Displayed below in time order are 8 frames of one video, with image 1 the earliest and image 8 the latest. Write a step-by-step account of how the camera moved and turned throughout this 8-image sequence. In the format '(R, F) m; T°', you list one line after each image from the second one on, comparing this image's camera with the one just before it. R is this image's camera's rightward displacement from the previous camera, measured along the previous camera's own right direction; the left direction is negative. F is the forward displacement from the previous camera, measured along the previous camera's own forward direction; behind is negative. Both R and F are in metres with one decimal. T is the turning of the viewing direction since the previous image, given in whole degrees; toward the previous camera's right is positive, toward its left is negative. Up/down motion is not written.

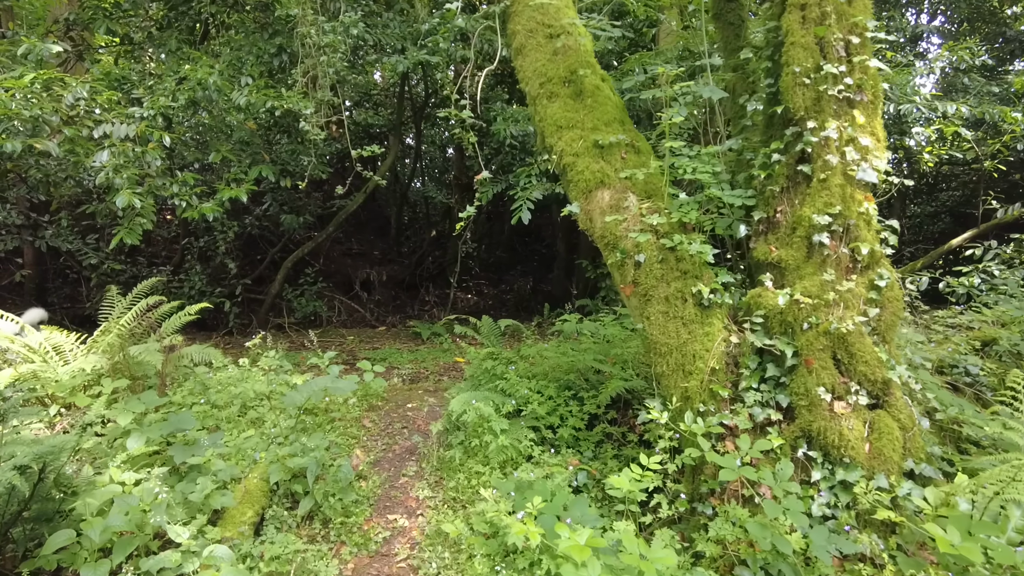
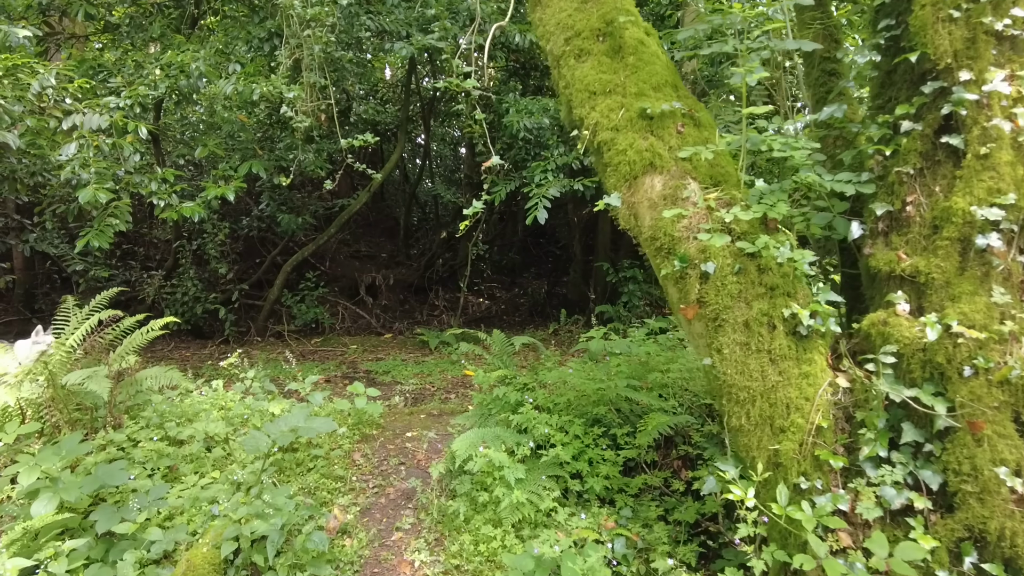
(0.0, +0.6) m; -1°
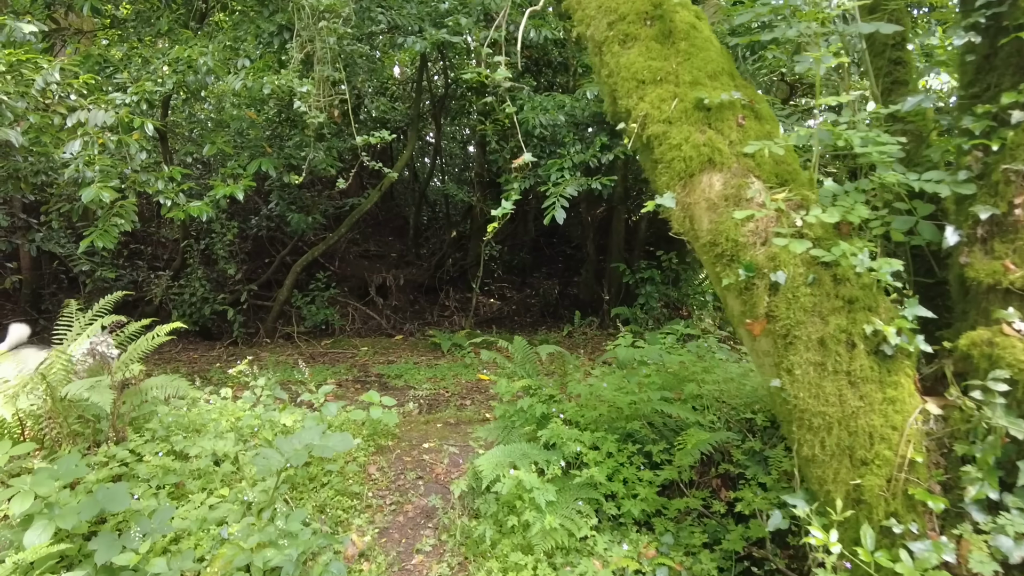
(-0.1, +0.2) m; -1°
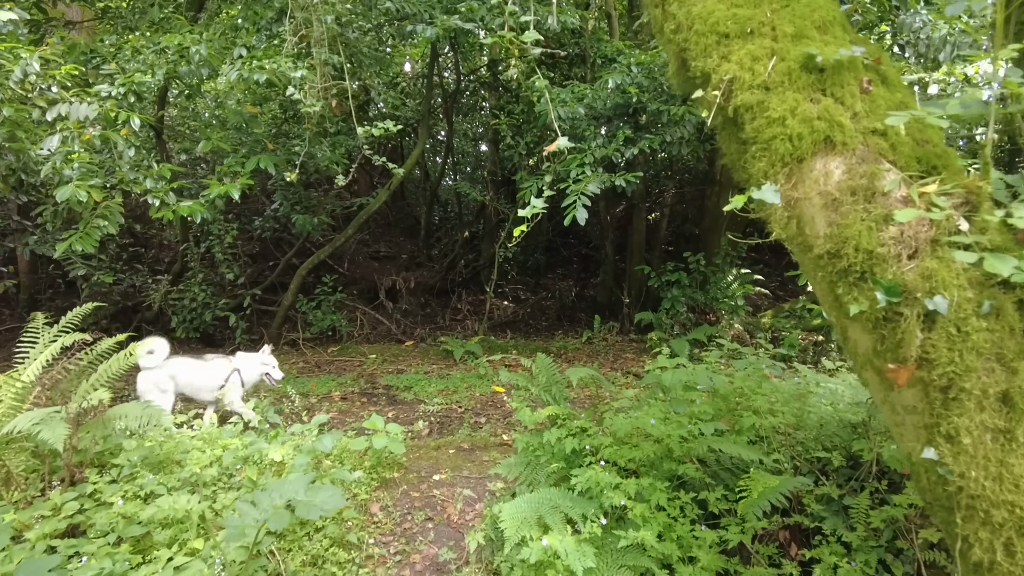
(0.0, +0.4) m; -1°
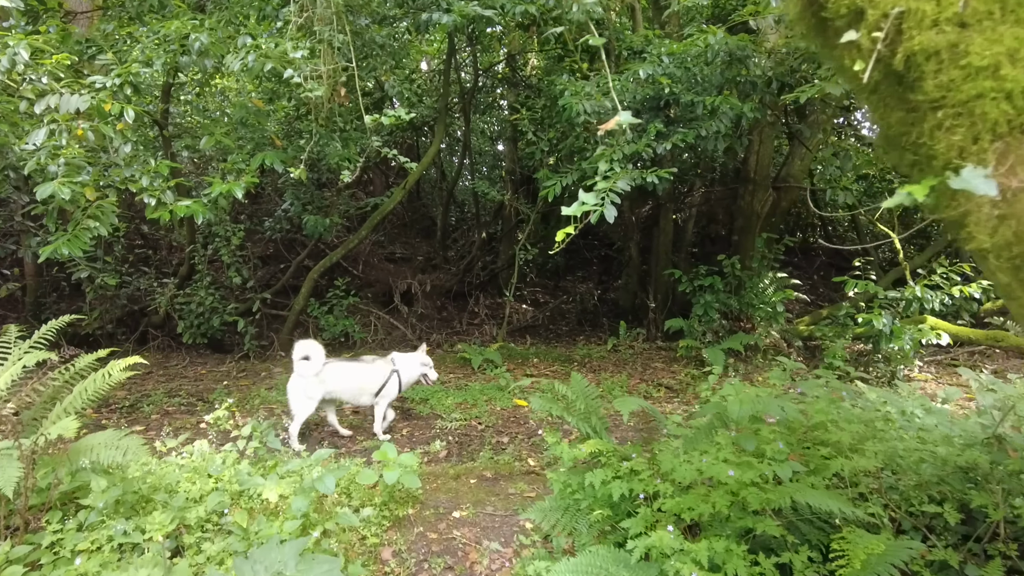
(-0.1, +0.4) m; -1°
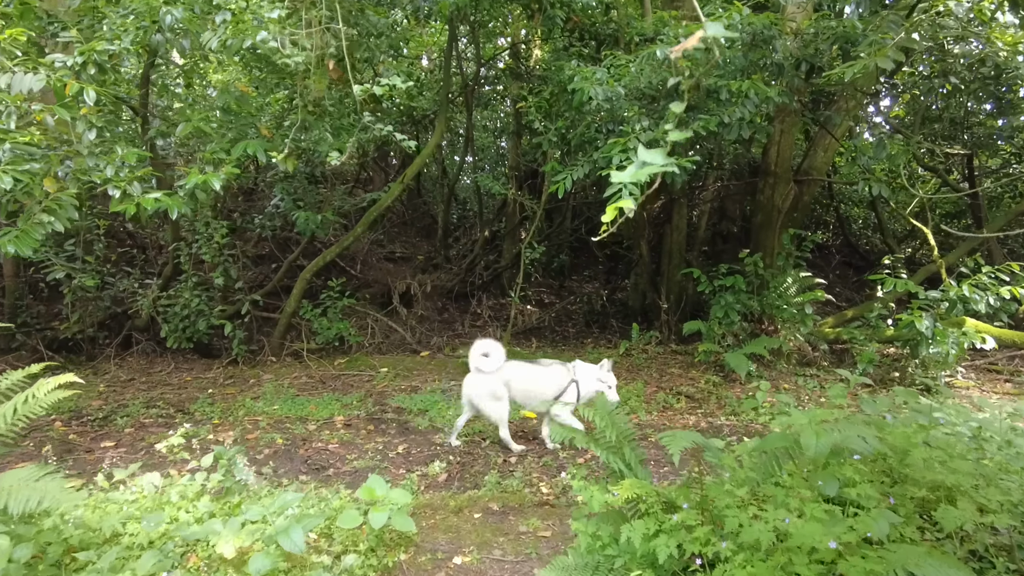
(0.0, +0.4) m; 0°
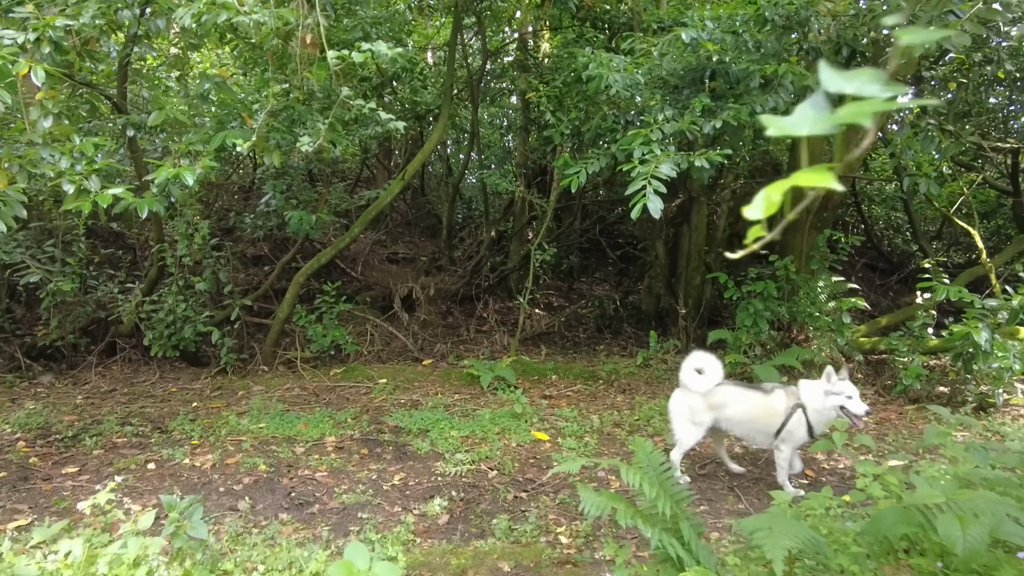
(0.0, +0.5) m; 0°
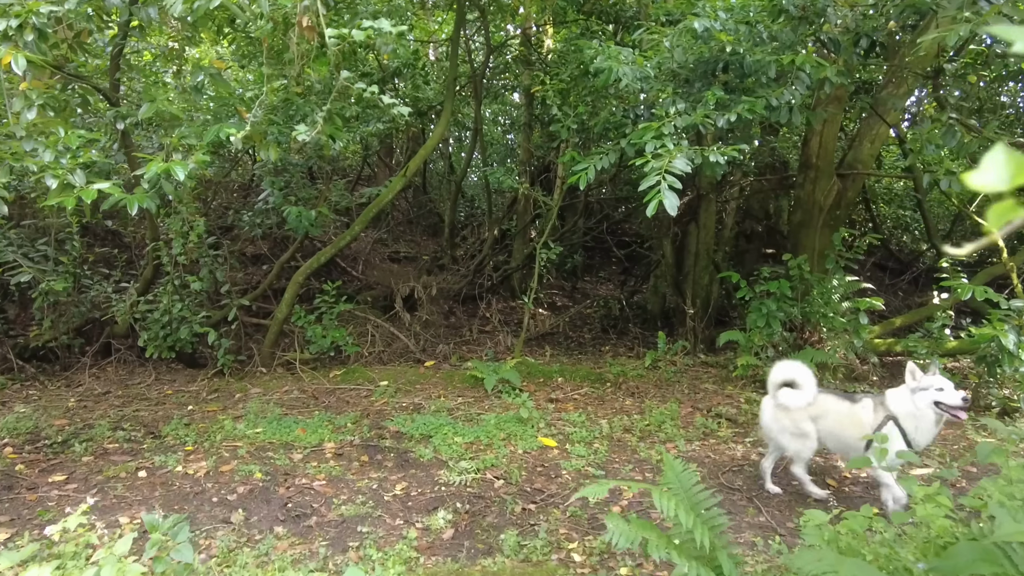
(0.0, +0.2) m; 0°
